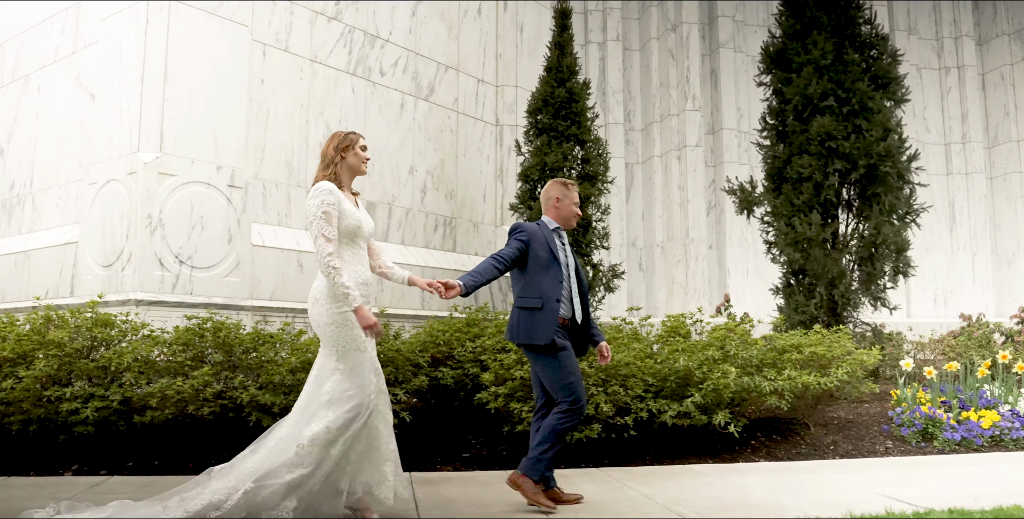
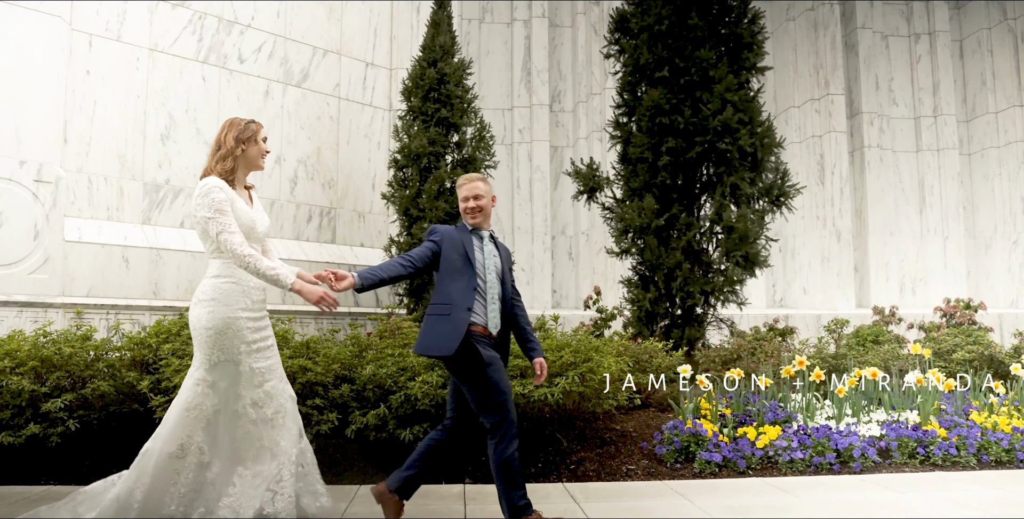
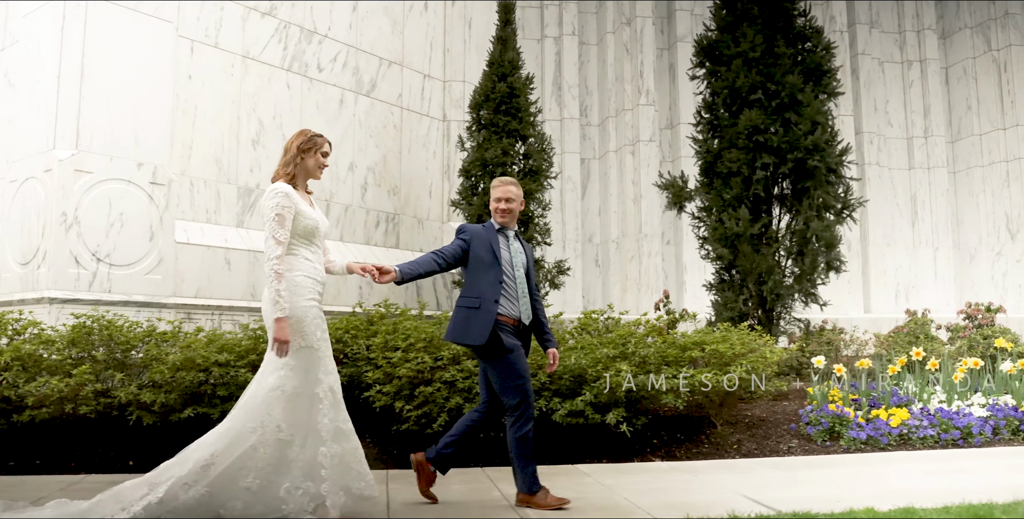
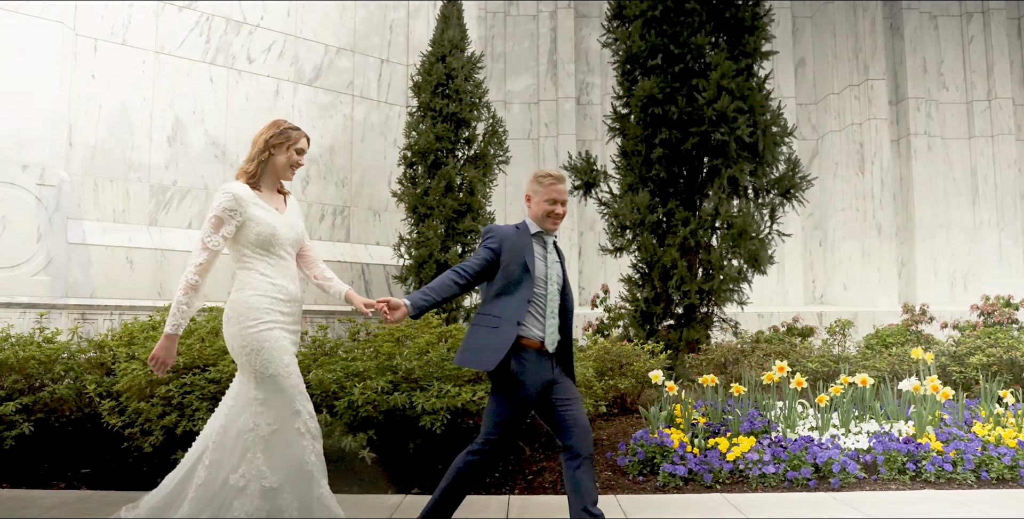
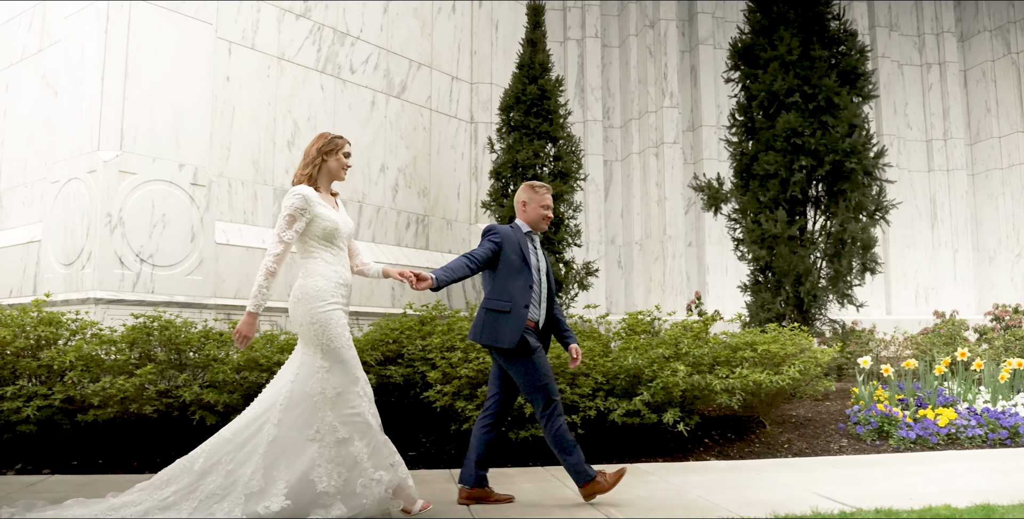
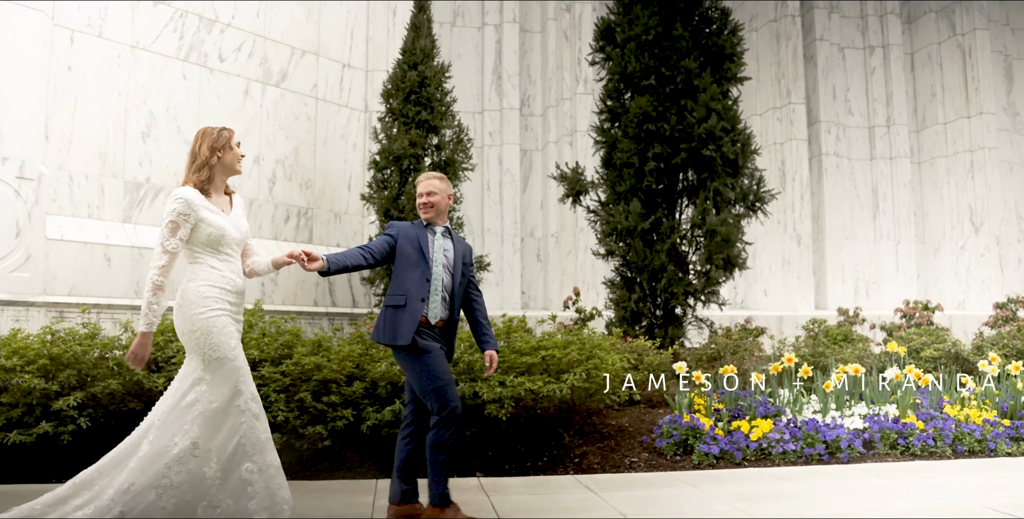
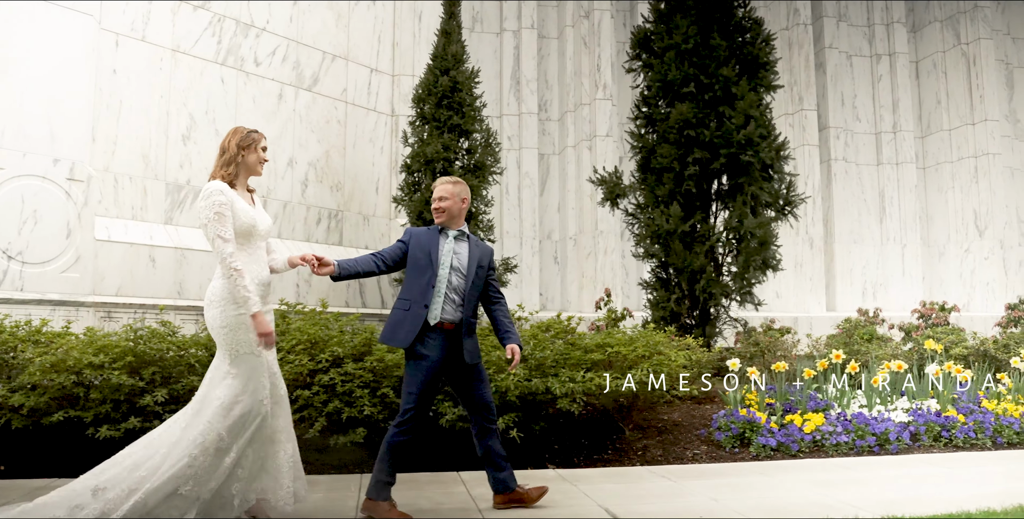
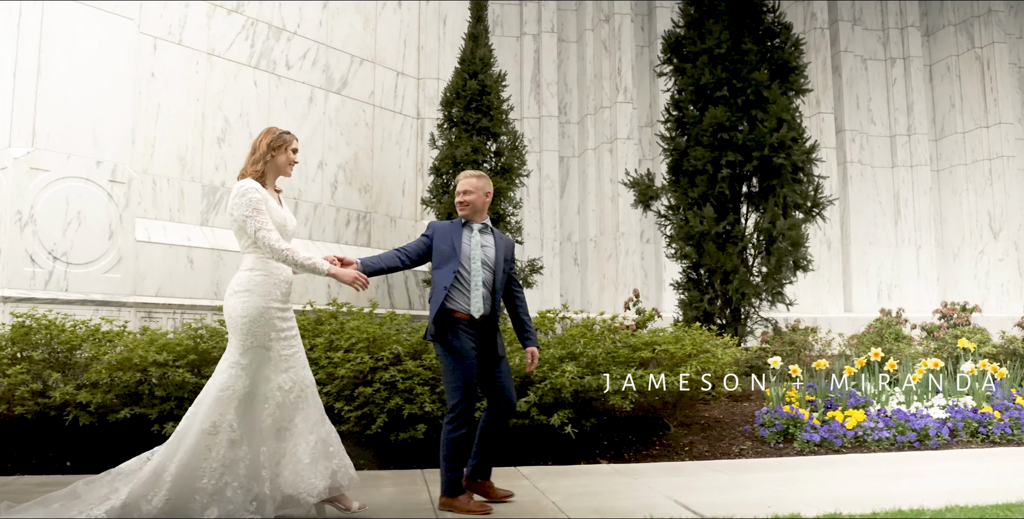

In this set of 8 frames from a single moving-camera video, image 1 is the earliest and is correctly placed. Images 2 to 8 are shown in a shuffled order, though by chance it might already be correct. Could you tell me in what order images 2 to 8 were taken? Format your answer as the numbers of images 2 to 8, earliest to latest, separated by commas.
5, 3, 8, 7, 6, 2, 4
